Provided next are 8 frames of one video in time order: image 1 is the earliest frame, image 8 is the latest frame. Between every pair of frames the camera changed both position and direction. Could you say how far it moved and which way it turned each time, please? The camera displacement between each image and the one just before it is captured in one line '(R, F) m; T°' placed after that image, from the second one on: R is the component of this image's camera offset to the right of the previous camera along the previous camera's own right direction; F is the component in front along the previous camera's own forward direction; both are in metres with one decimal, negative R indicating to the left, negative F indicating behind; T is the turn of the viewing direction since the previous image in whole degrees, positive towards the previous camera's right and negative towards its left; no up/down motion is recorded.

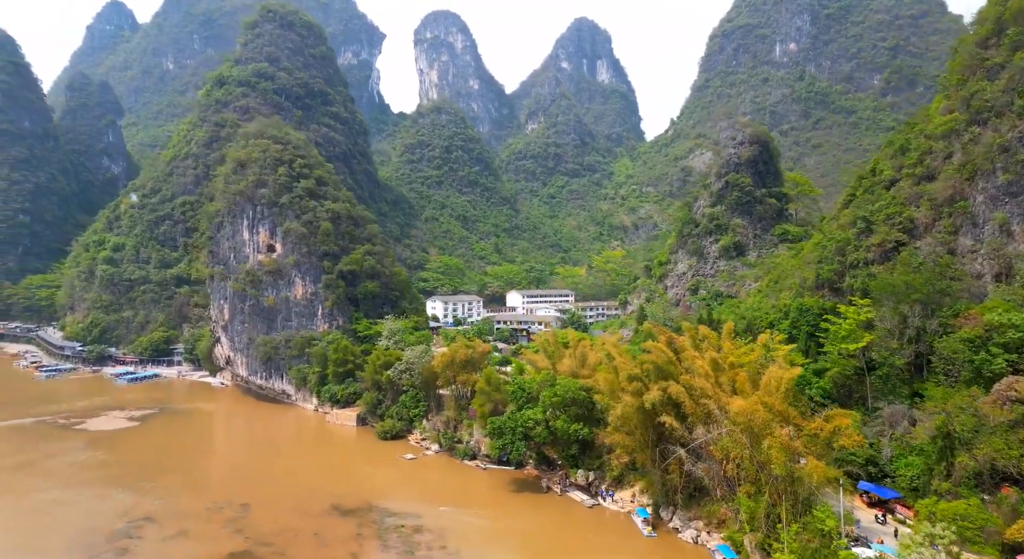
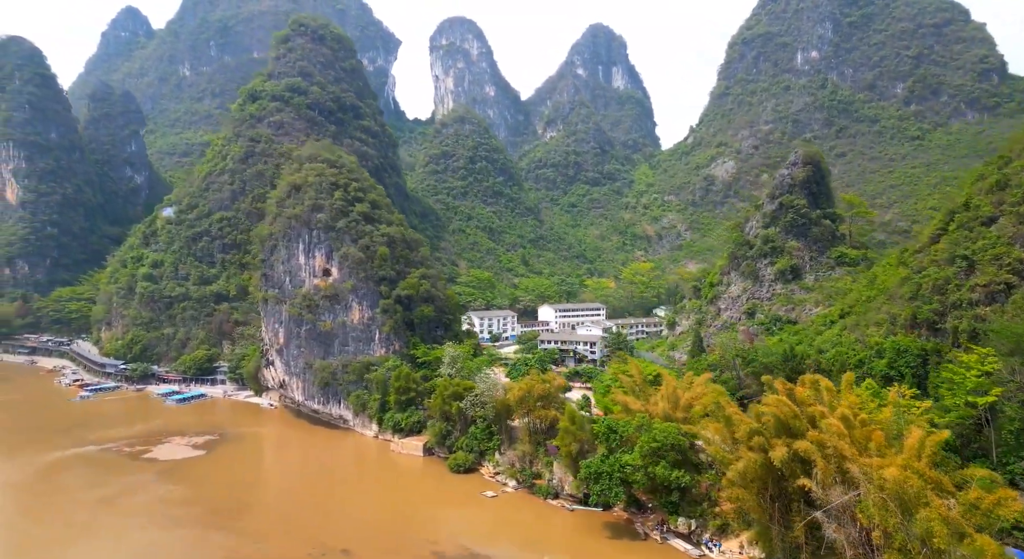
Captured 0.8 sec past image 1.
(-2.3, +0.2) m; -1°
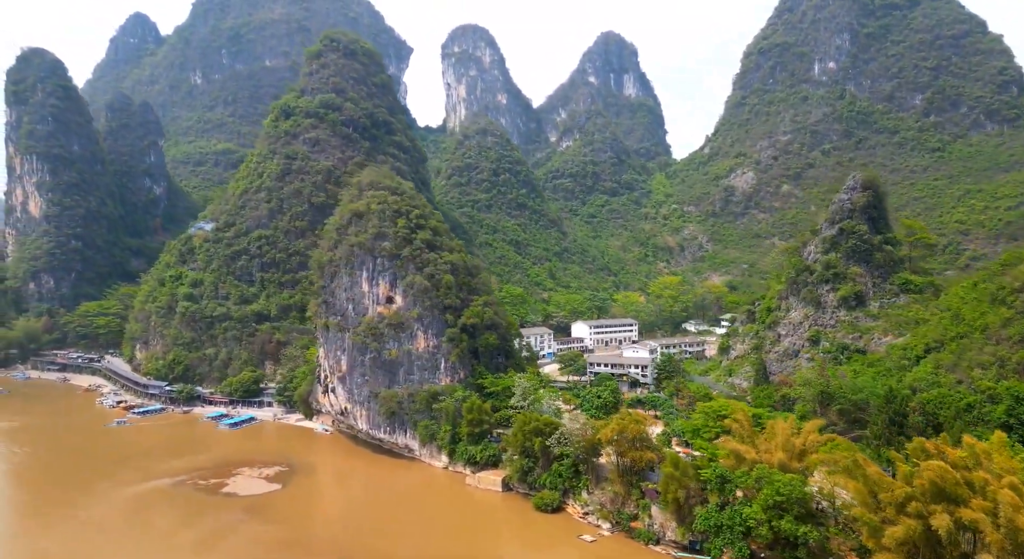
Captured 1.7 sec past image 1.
(-3.0, +0.2) m; 0°
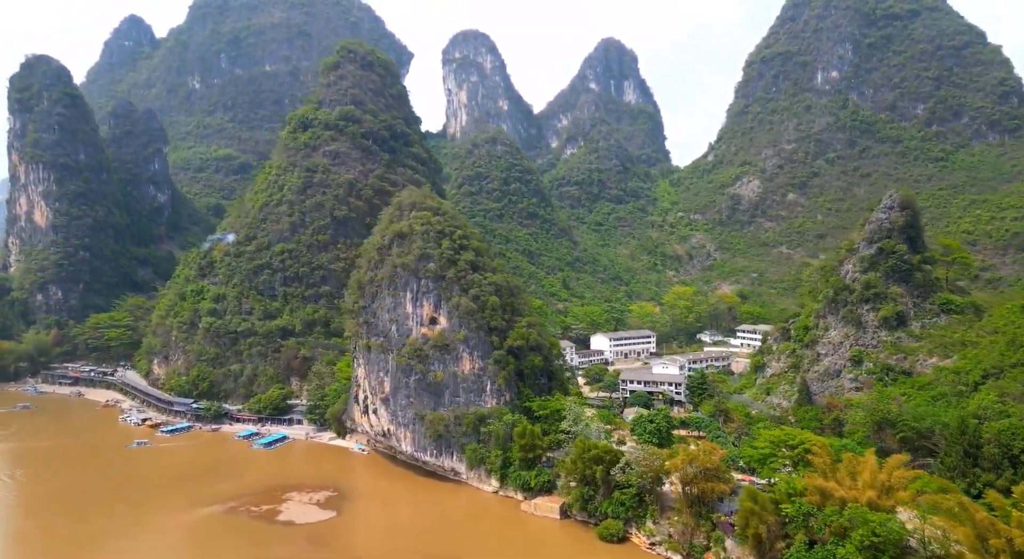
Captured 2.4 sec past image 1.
(-2.5, +0.2) m; +1°
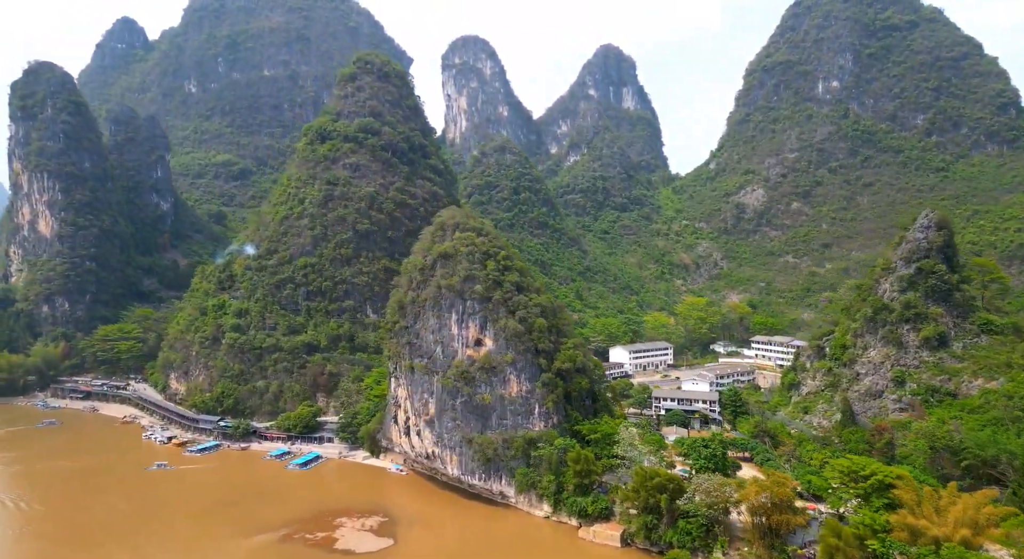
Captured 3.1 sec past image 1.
(-2.7, +0.2) m; +1°
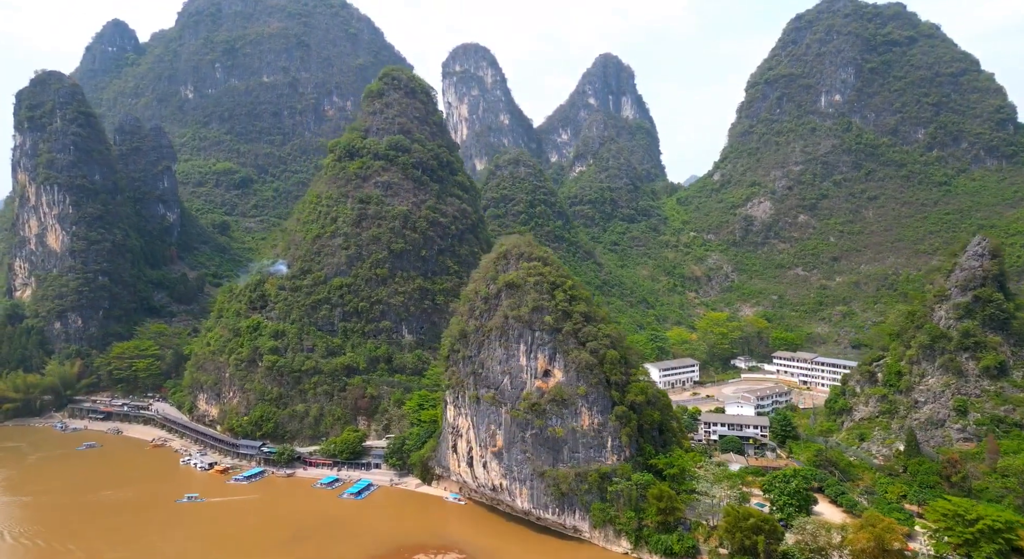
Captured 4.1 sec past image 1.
(-4.0, +0.3) m; +2°
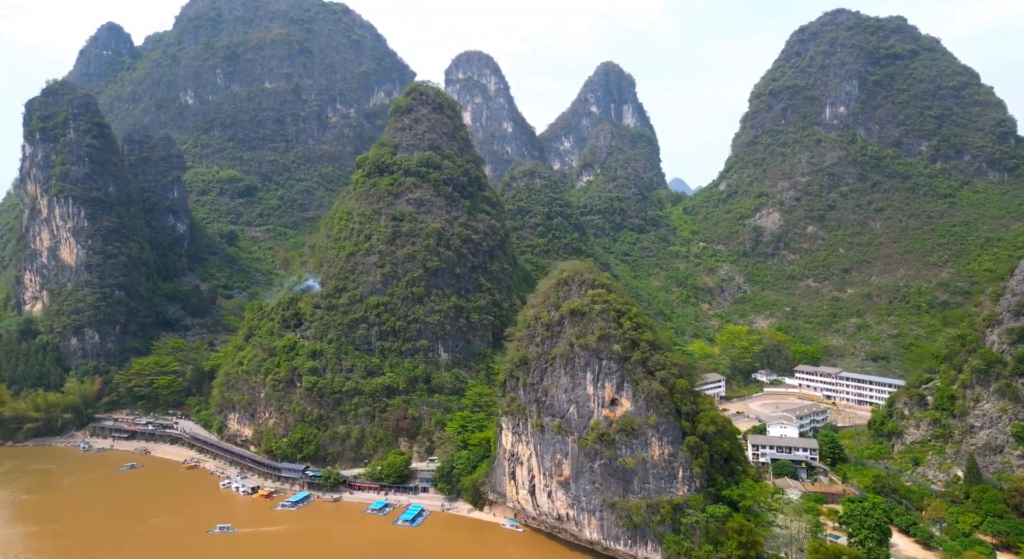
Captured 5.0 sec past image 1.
(-3.7, +0.2) m; +1°
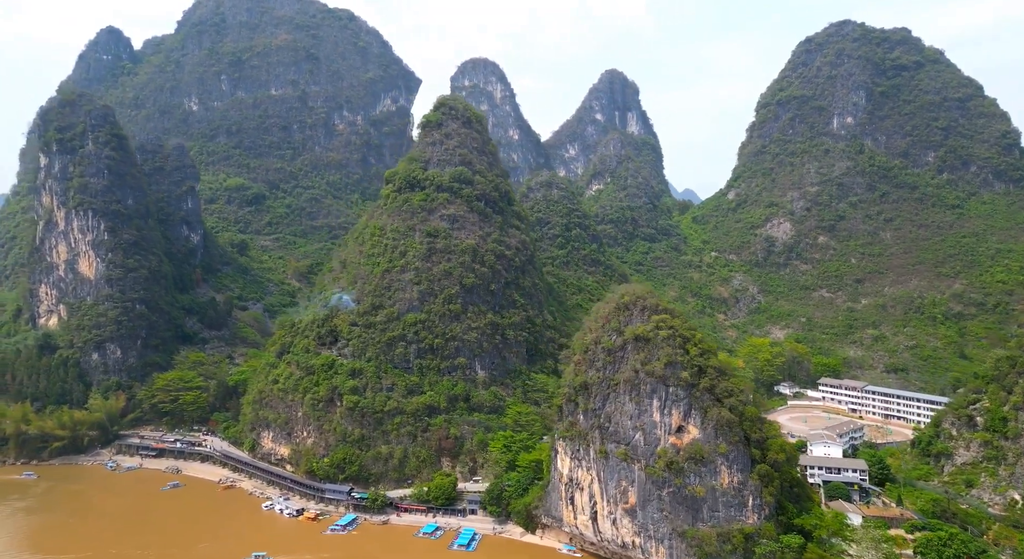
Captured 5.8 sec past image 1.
(-3.5, +0.1) m; +1°
